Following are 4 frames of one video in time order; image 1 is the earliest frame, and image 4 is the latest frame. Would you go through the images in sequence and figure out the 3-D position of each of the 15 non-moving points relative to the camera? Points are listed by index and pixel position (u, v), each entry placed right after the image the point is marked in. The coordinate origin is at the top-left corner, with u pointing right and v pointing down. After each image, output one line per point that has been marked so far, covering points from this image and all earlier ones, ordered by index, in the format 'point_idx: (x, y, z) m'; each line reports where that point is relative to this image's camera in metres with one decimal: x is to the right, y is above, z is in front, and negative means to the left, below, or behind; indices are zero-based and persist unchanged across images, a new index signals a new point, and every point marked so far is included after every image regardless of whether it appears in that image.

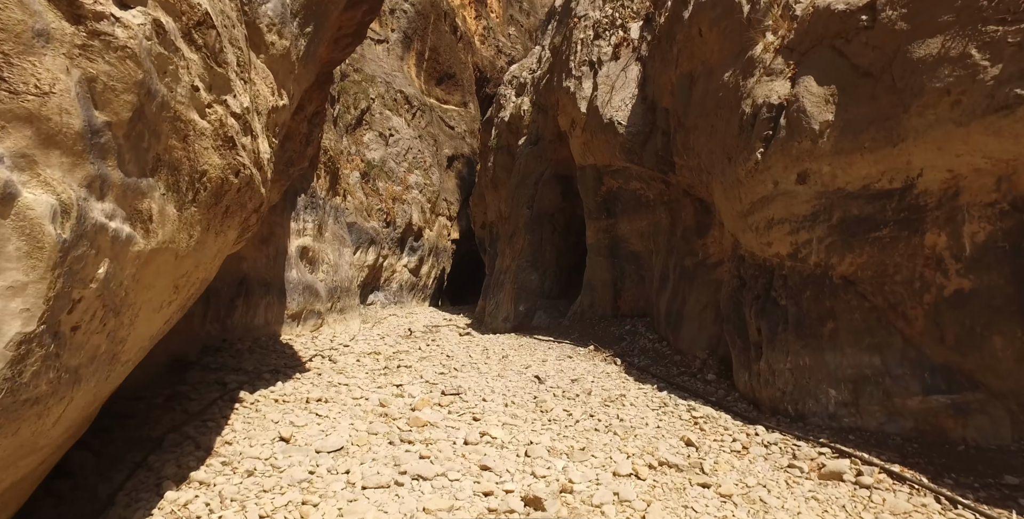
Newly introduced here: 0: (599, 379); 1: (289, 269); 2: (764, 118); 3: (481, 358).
0: (+1.1, -1.5, +6.0) m
1: (-5.3, -0.2, +11.2) m
2: (+2.5, +1.4, +4.7) m
3: (-0.5, -1.6, +7.8) m
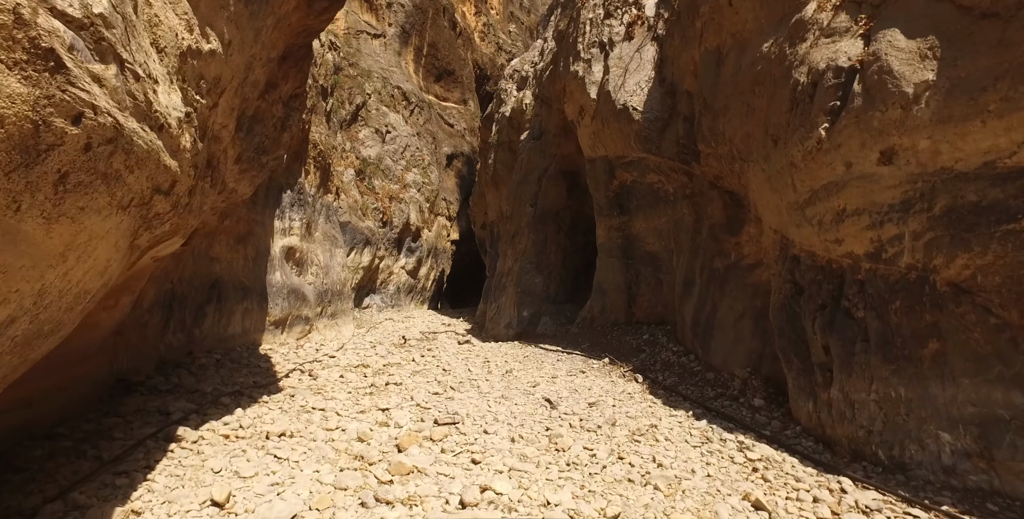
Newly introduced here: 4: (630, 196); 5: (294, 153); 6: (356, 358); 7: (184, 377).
0: (+1.2, -1.5, +5.1) m
1: (-5.2, -0.3, +10.3) m
2: (+2.5, +1.4, +3.8) m
3: (-0.4, -1.6, +6.9) m
4: (+2.2, +1.2, +9.1) m
5: (-5.5, +2.6, +11.9) m
6: (-2.8, -1.8, +8.5) m
7: (-3.6, -1.3, +5.2) m
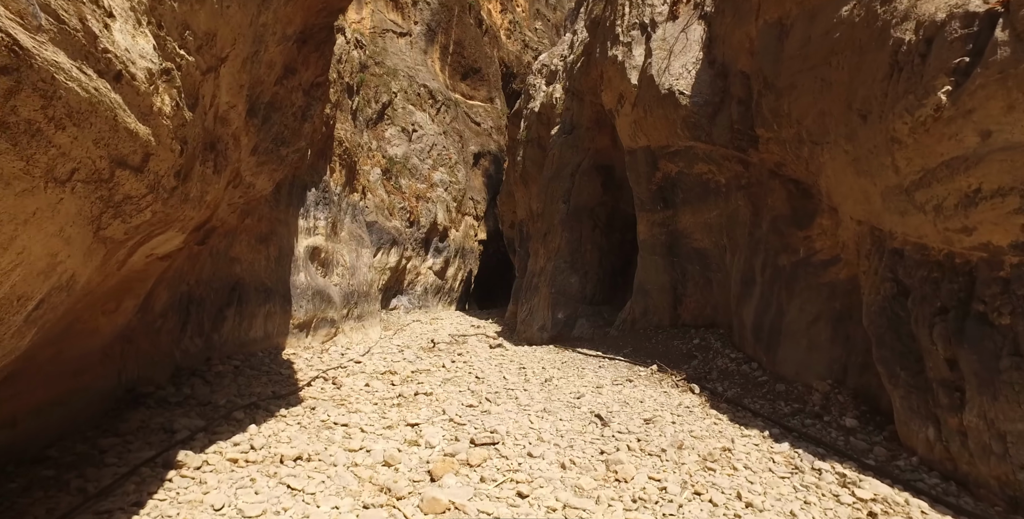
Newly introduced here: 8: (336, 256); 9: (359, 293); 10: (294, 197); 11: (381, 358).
0: (+1.6, -1.5, +4.5) m
1: (-4.5, -0.3, +10.0) m
2: (+2.9, +1.4, +3.1) m
3: (+0.1, -1.6, +6.4) m
4: (+2.8, +1.2, +8.3) m
5: (-4.8, +2.6, +11.6) m
6: (-2.2, -1.8, +8.0) m
7: (-3.2, -1.3, +4.8) m
8: (-4.7, +0.1, +12.7) m
9: (-4.3, -1.0, +13.7) m
10: (-4.7, +1.3, +10.2) m
11: (-2.4, -1.8, +8.7) m
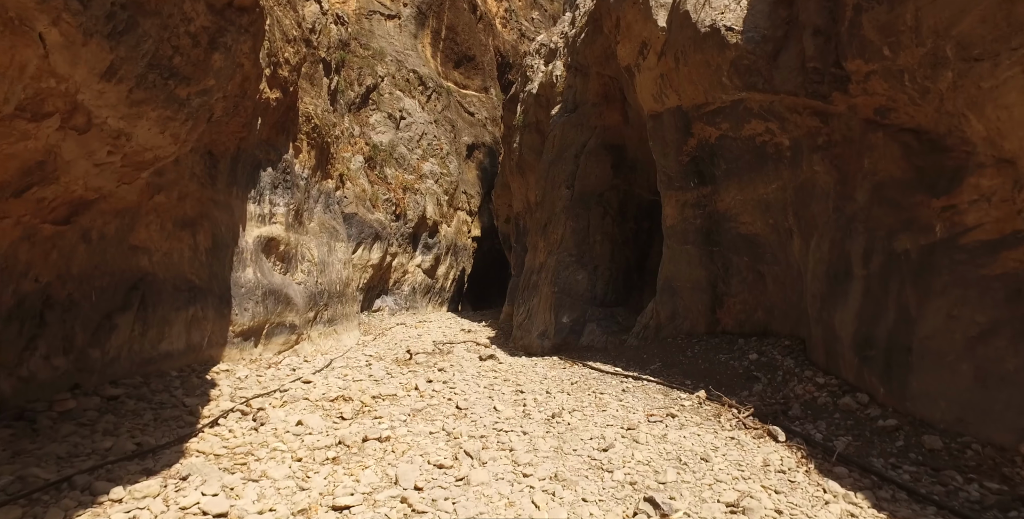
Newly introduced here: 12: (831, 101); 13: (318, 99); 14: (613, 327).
0: (+1.5, -1.3, +2.7) m
1: (-4.6, -0.1, +8.2) m
2: (+2.8, +1.6, +1.3) m
3: (0.0, -1.5, +4.5) m
4: (+2.8, +1.4, +6.5) m
5: (-4.9, +2.8, +9.7) m
6: (-2.2, -1.6, +6.2) m
7: (-3.2, -1.2, +3.0) m
8: (-4.8, +0.2, +10.8) m
9: (-4.5, -0.8, +11.9) m
10: (-4.7, +1.5, +8.3) m
11: (-2.4, -1.7, +6.8) m
12: (+3.2, +1.6, +4.8) m
13: (-5.6, +4.6, +13.7) m
14: (+2.0, -1.3, +9.4) m
